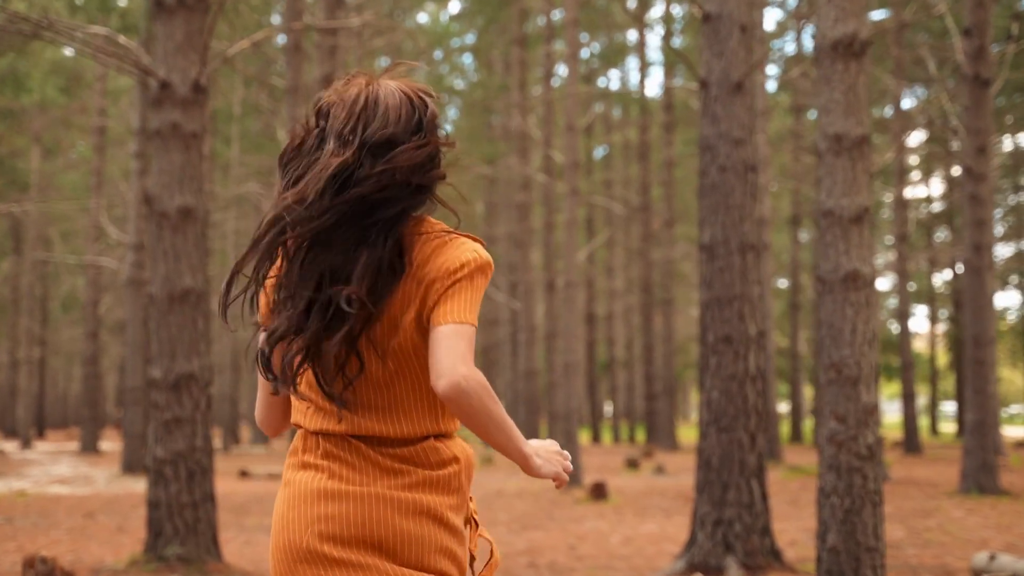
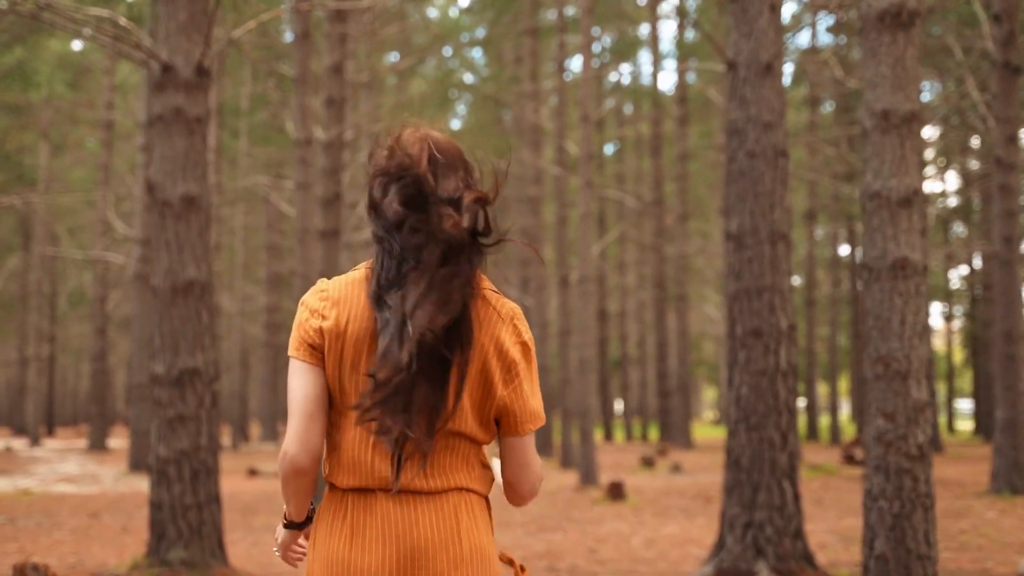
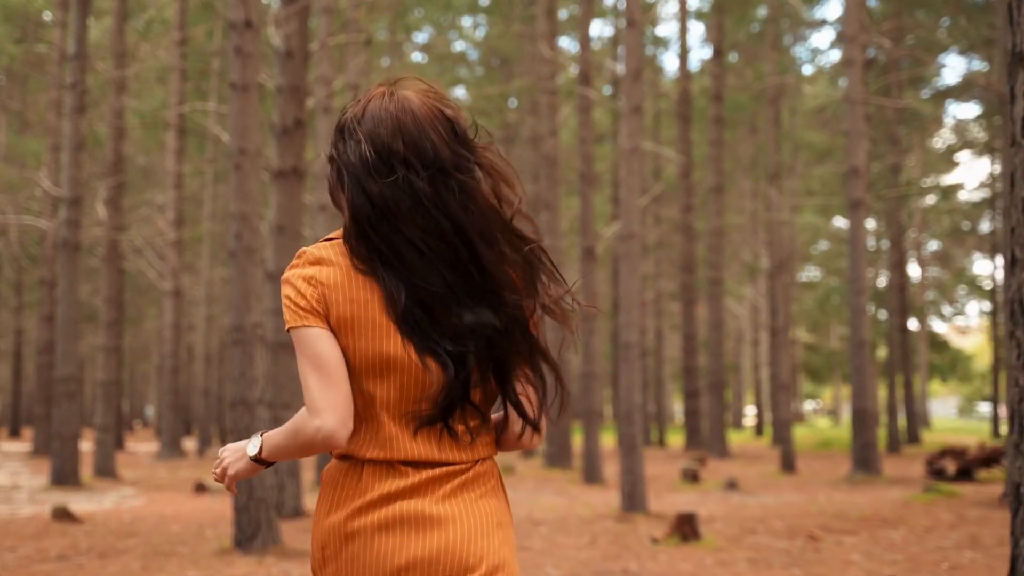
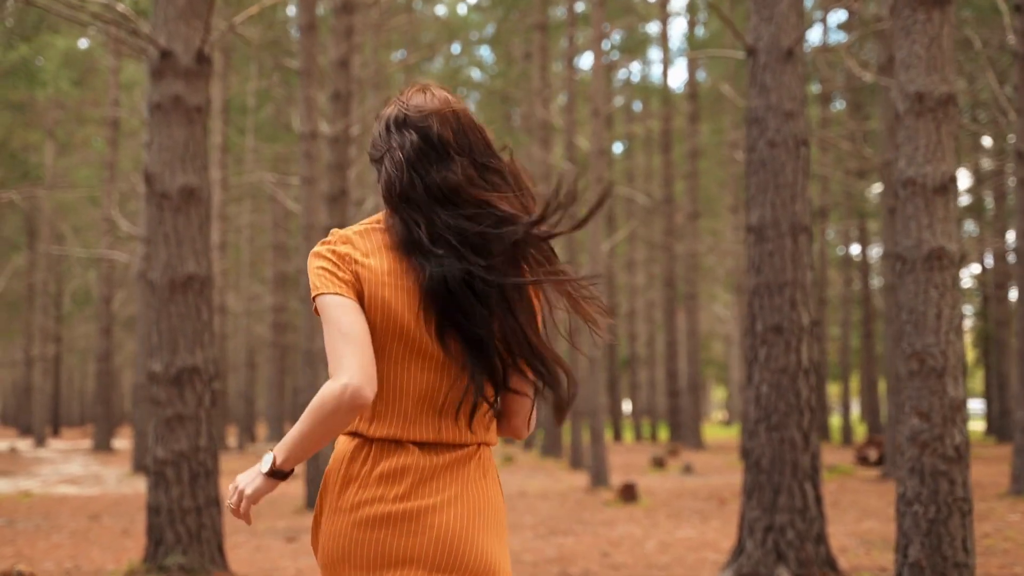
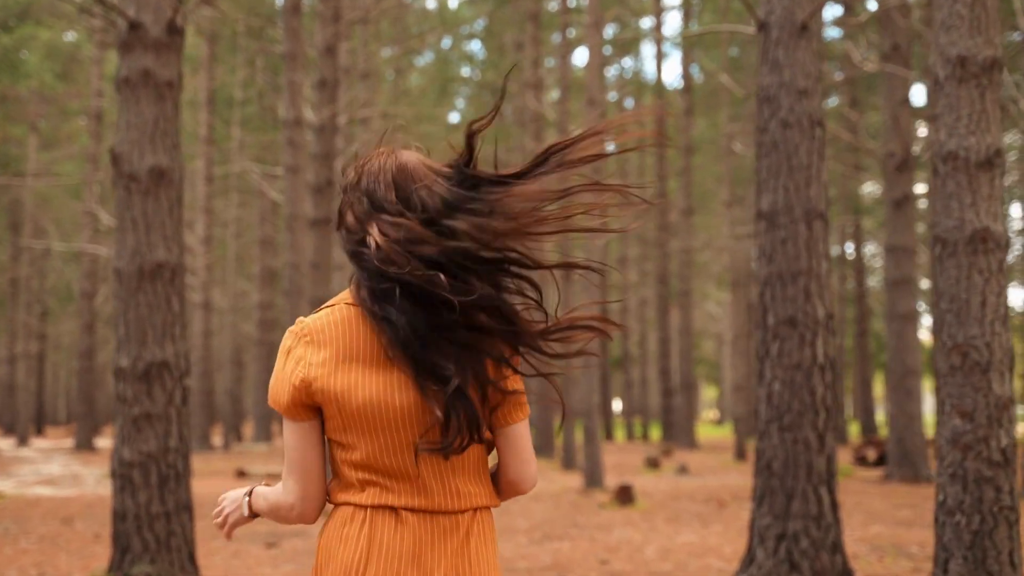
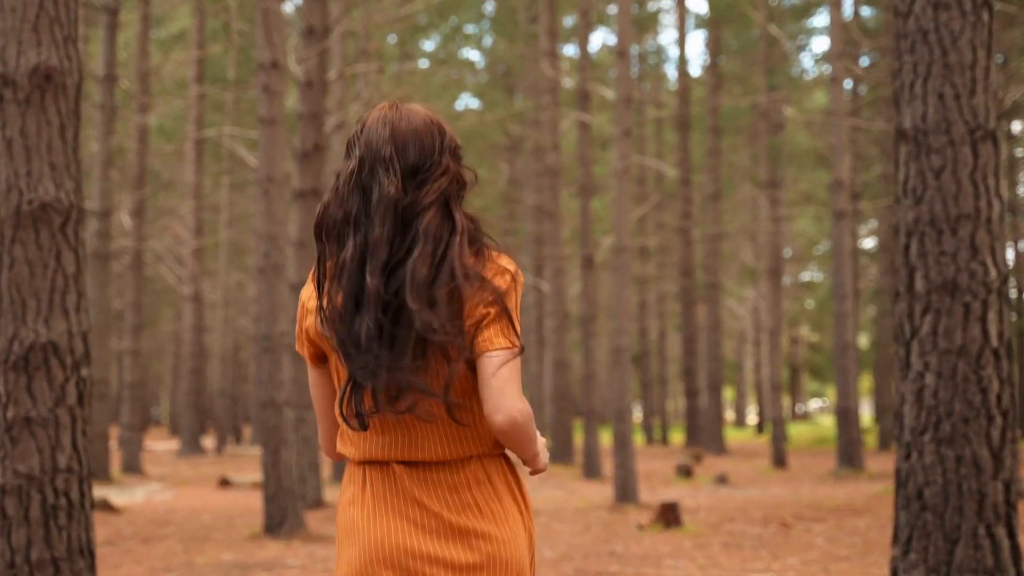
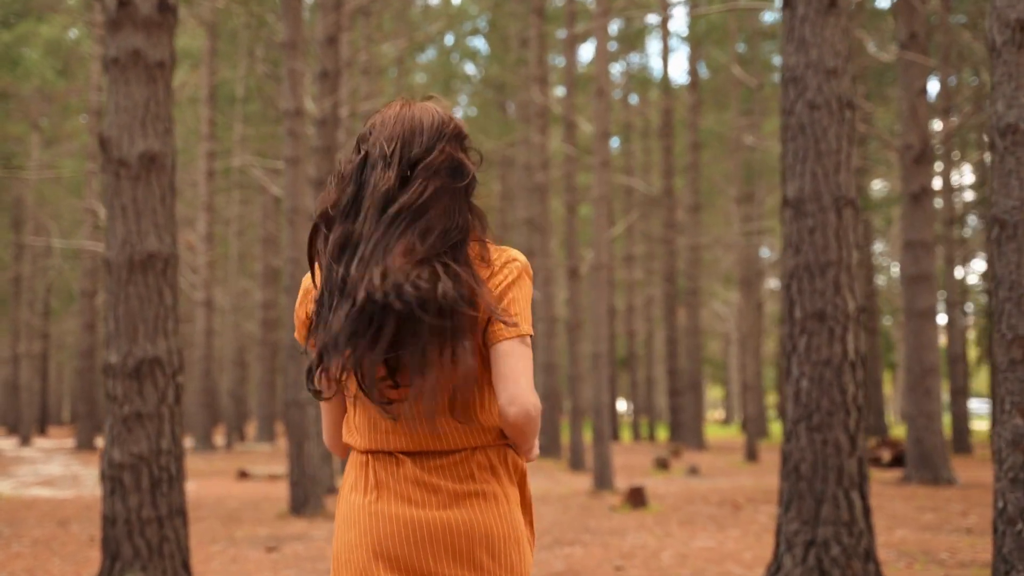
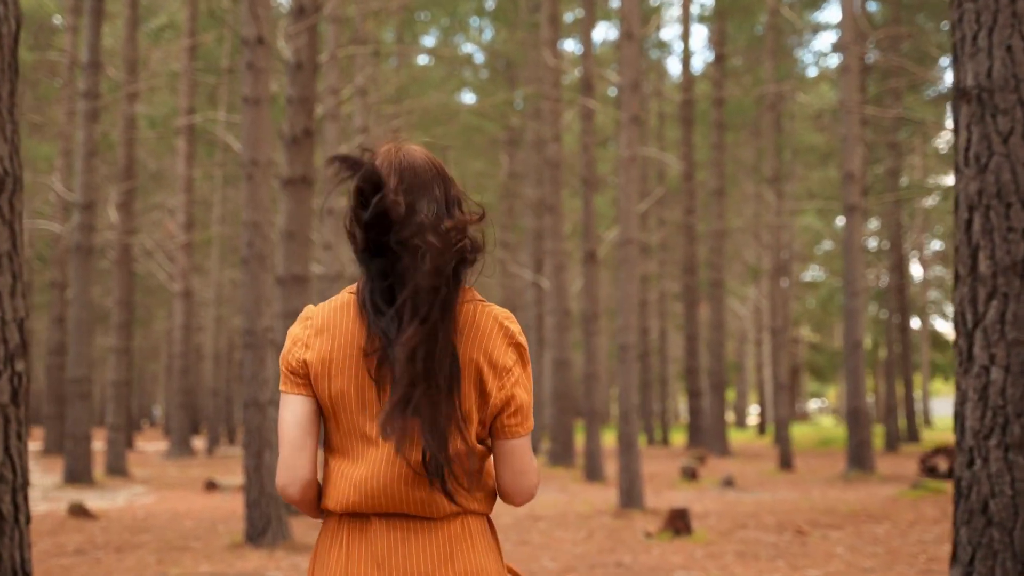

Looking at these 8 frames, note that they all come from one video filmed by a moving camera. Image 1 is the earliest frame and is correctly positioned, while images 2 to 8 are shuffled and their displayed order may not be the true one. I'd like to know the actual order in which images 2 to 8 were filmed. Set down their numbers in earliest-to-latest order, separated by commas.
2, 4, 5, 7, 6, 8, 3
